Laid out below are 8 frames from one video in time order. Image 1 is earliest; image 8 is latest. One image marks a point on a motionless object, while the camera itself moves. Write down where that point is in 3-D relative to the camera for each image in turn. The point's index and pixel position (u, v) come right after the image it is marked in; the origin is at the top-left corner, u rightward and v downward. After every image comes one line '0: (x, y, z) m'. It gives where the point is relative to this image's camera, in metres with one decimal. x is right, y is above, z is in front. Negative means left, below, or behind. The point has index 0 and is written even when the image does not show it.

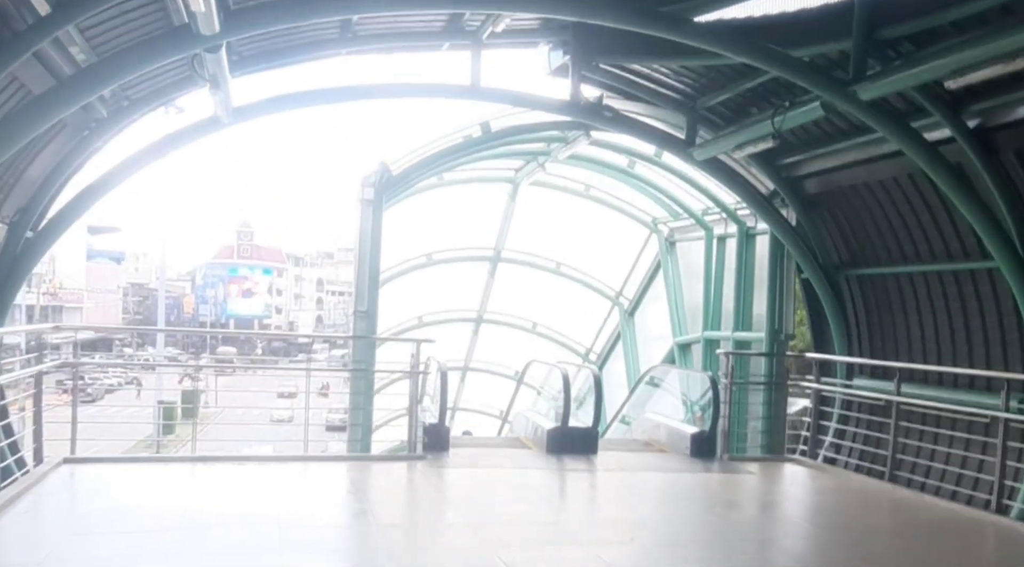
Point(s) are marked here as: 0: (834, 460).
0: (+4.3, -2.4, +12.1) m
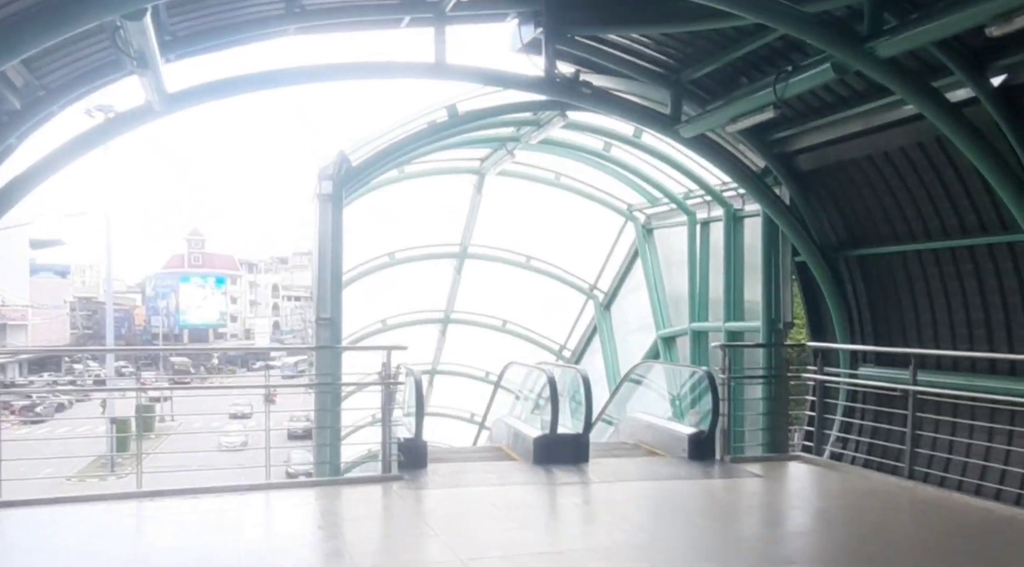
0: (+4.1, -2.2, +11.3) m
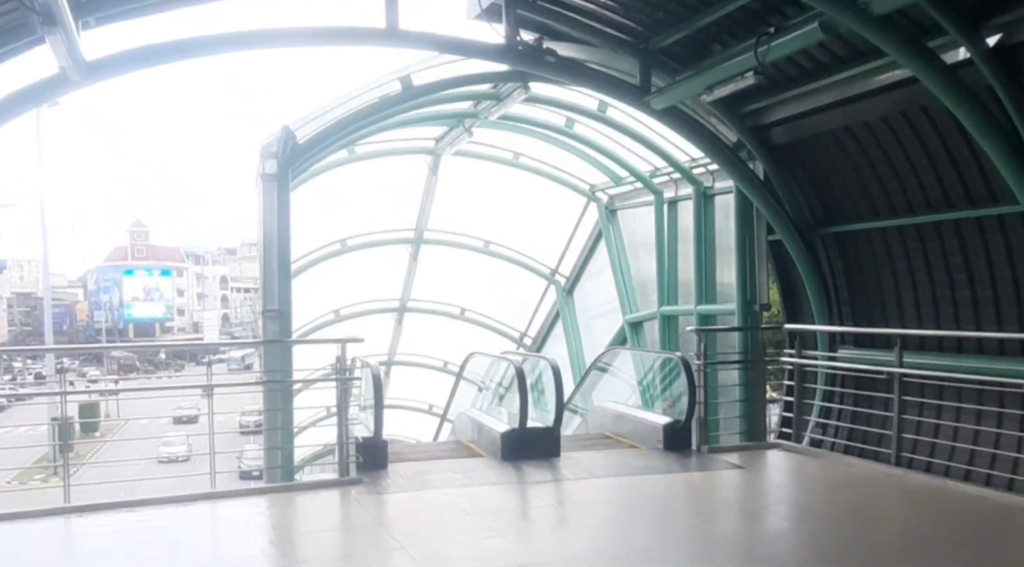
0: (+3.7, -1.9, +10.8) m
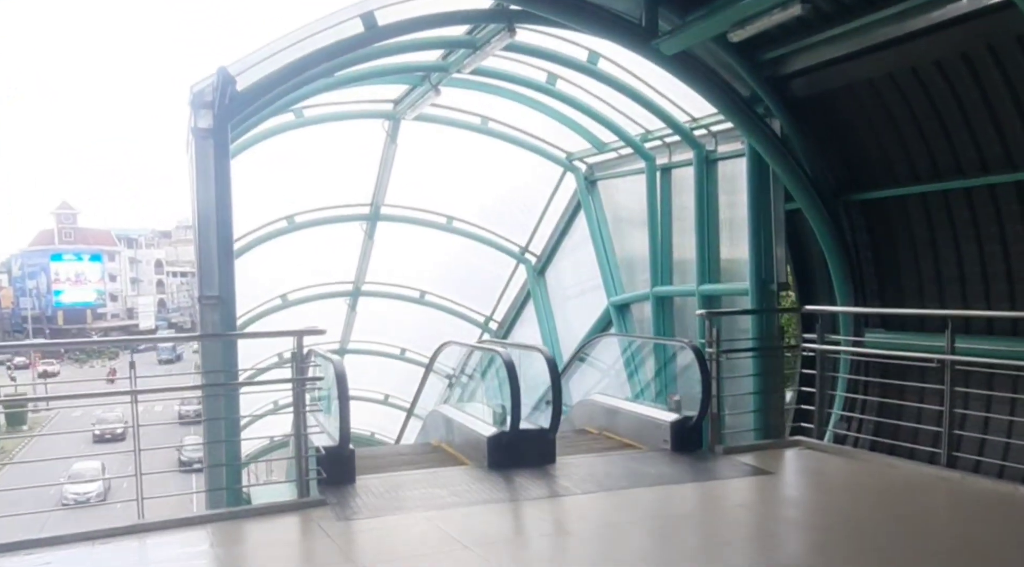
0: (+3.5, -1.6, +9.6) m
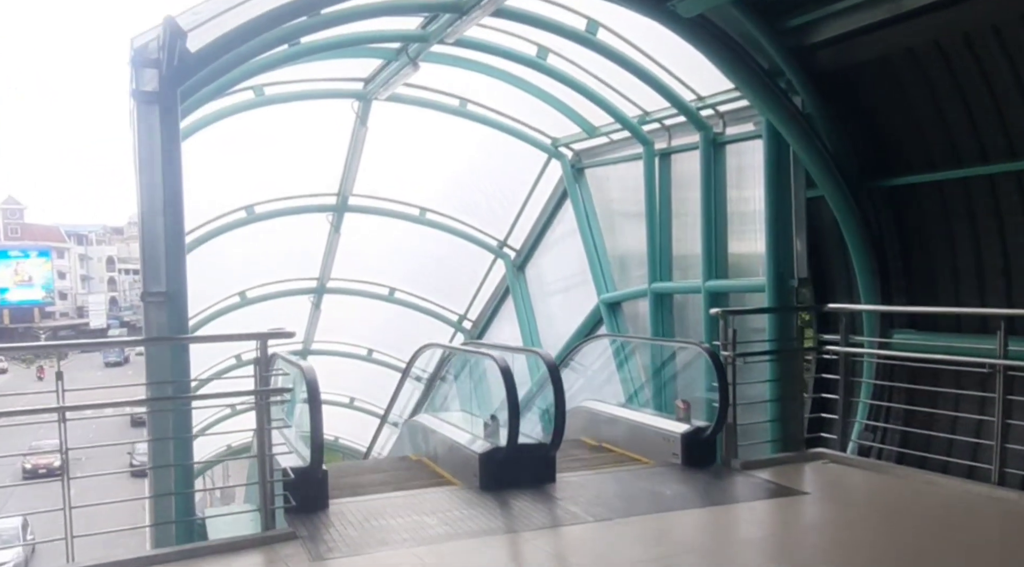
0: (+3.5, -1.6, +8.7) m
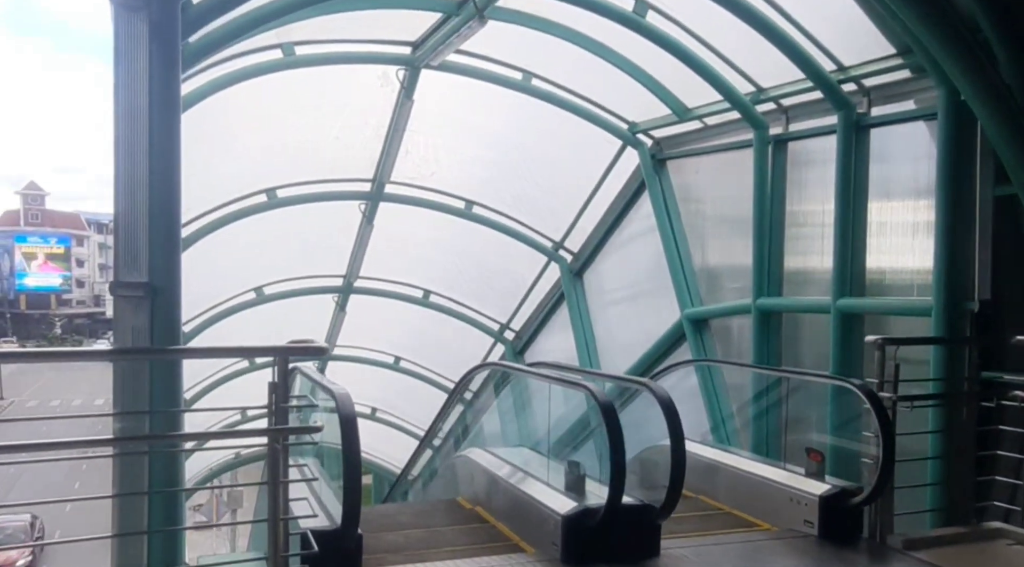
0: (+4.1, -1.8, +6.7) m
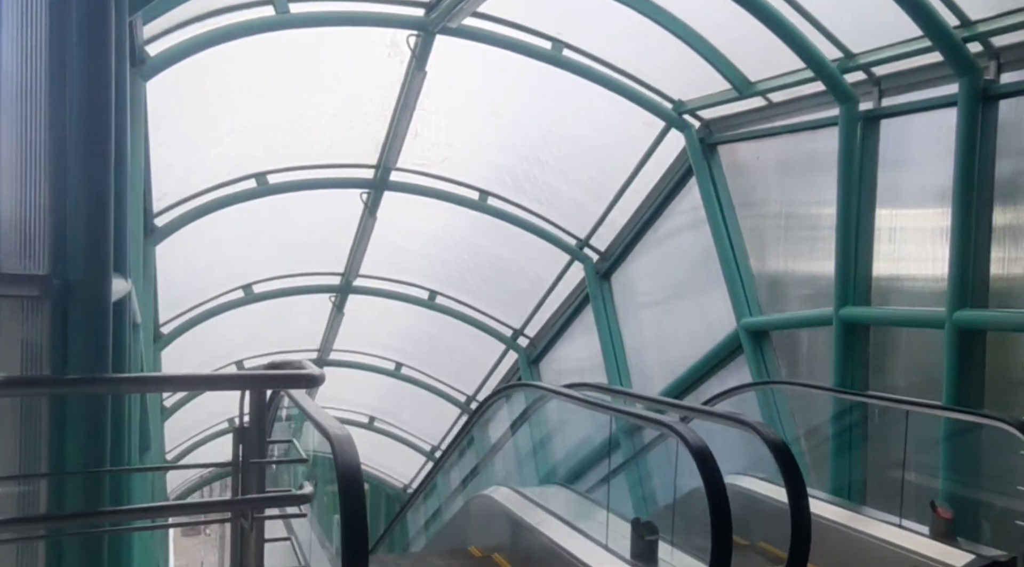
0: (+4.3, -1.9, +5.3) m
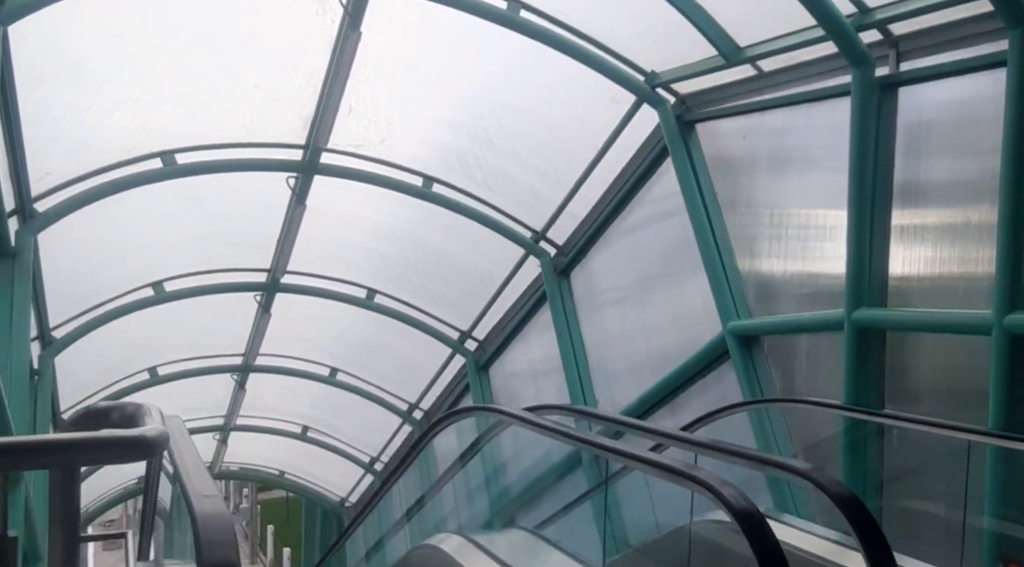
0: (+4.1, -1.9, +4.3) m
